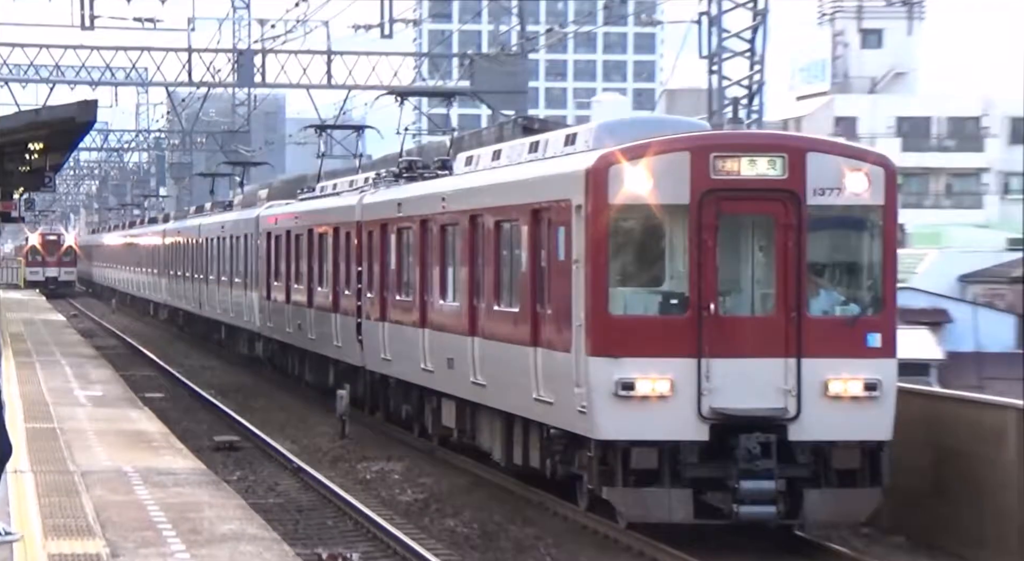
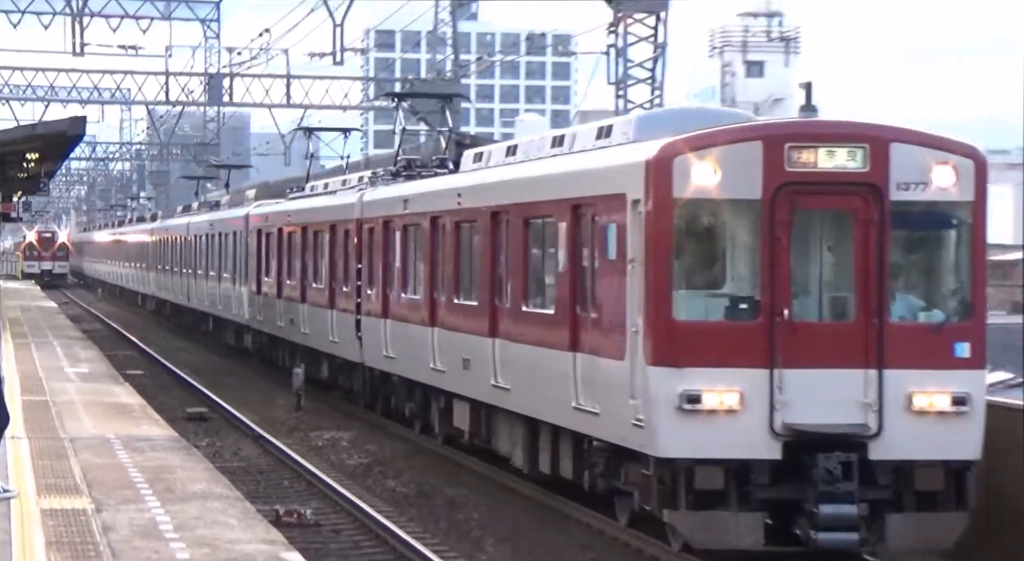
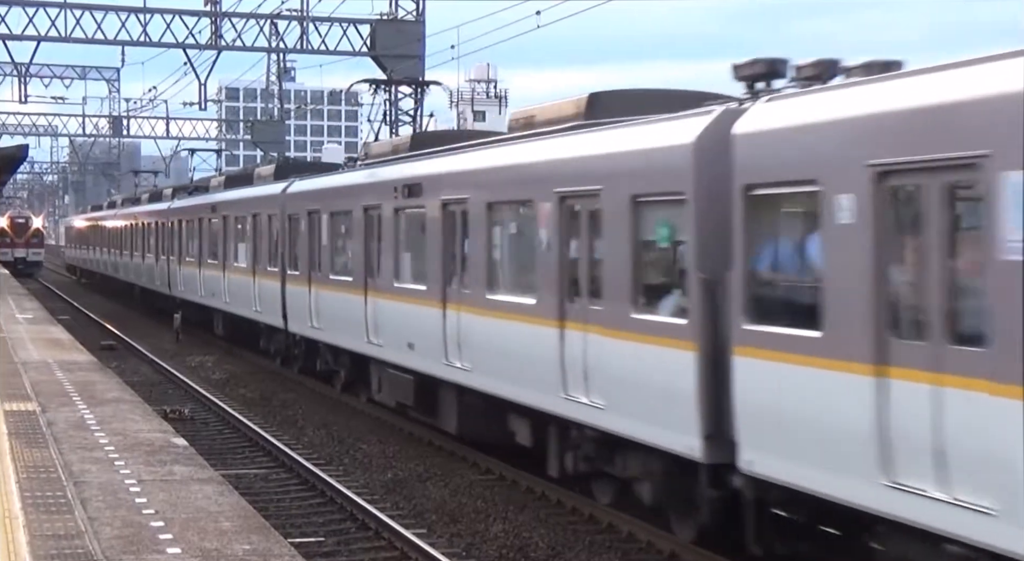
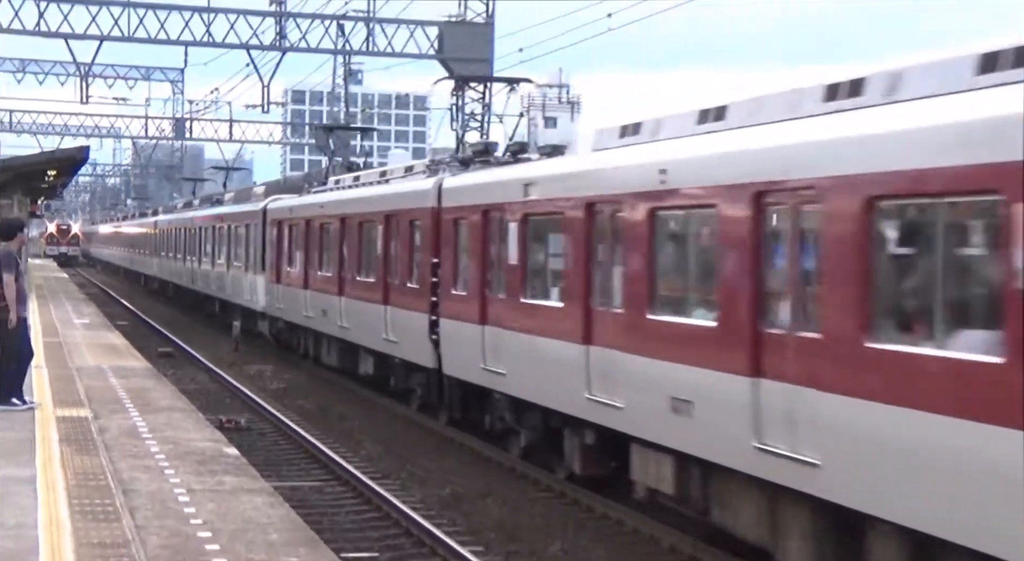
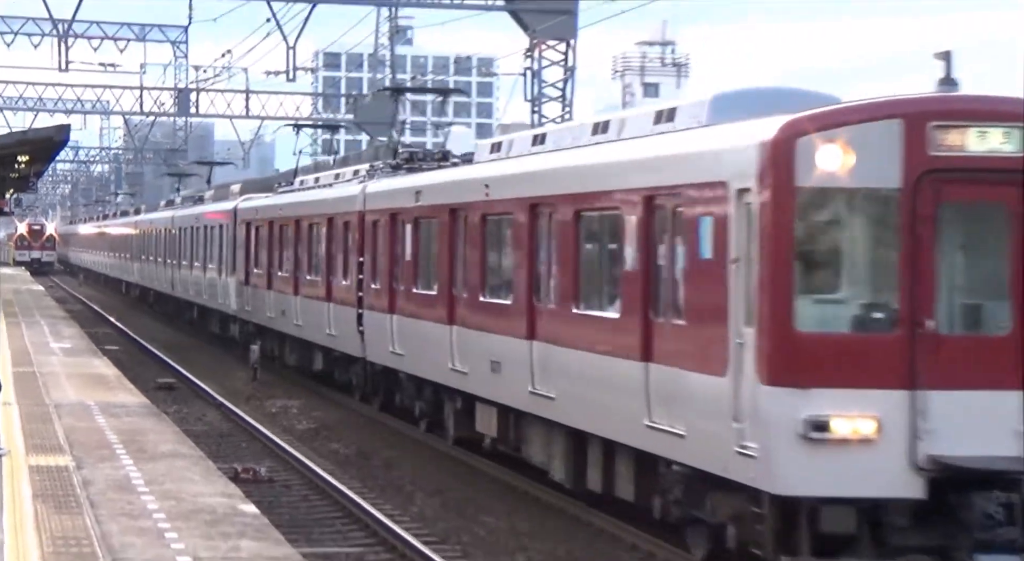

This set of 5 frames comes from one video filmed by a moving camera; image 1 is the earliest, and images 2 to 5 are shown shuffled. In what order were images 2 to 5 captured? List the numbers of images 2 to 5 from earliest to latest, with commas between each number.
2, 5, 4, 3
